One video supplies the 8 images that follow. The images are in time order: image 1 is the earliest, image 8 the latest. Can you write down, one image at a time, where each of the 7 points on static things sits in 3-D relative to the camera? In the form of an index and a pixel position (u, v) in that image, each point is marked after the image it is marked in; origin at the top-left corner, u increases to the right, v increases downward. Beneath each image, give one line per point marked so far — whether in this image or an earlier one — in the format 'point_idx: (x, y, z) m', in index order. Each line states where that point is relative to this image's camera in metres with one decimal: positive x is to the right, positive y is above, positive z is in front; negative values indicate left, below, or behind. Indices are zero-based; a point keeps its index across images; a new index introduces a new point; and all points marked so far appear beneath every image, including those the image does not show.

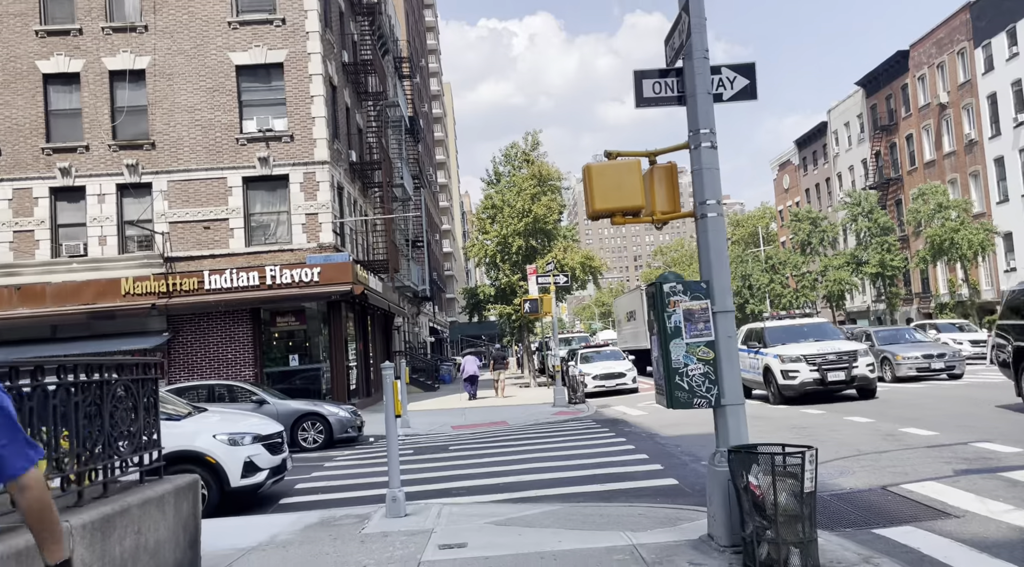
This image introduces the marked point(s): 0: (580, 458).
0: (+1.0, -2.5, +11.3) m
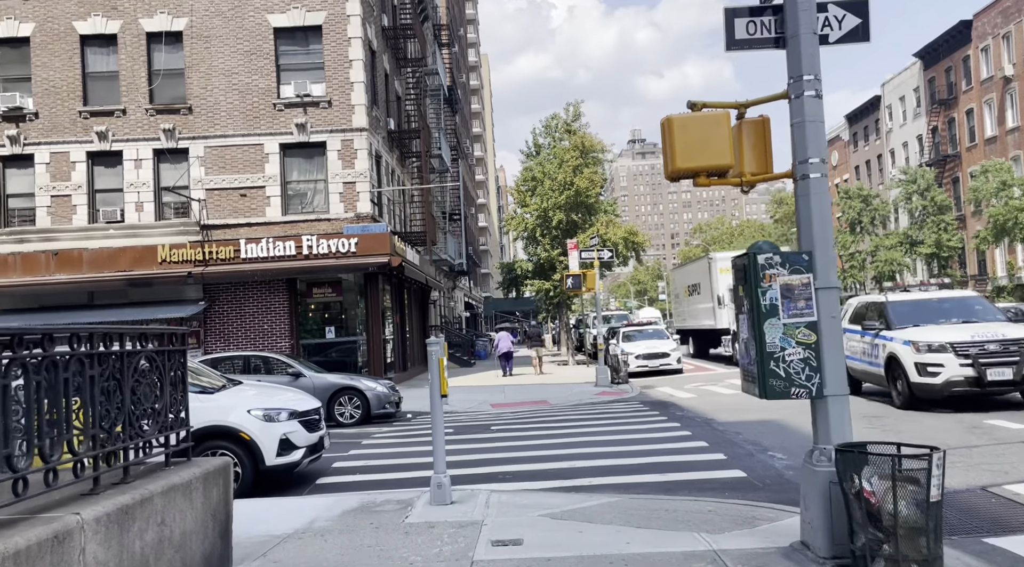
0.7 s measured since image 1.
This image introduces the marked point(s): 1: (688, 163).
0: (+1.7, -2.2, +10.6) m
1: (+1.2, +0.8, +5.0) m
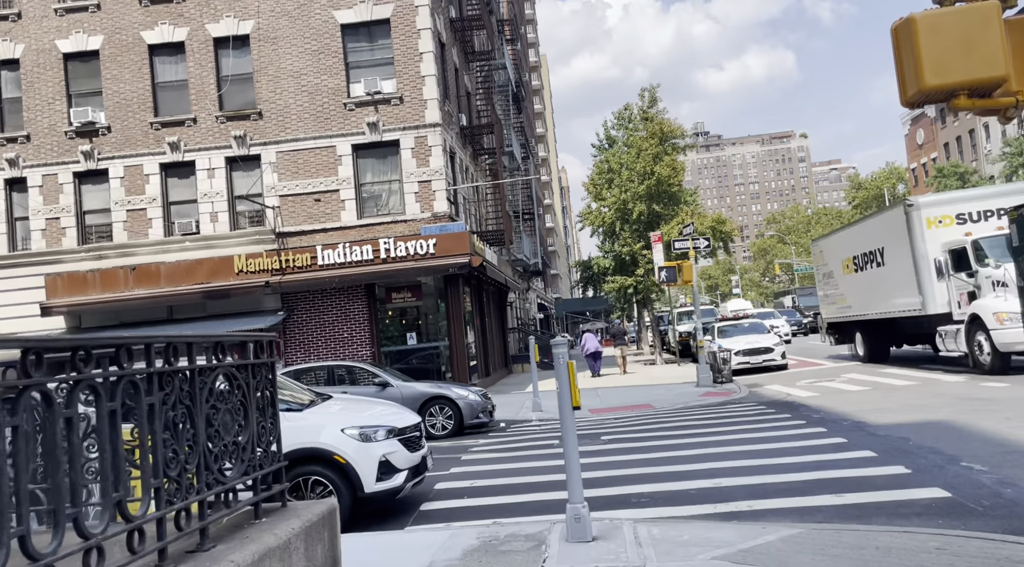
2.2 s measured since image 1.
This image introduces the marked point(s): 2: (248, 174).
0: (+3.1, -2.0, +9.1) m
1: (+2.0, +1.0, +3.6) m
2: (-6.8, +2.8, +19.9) m
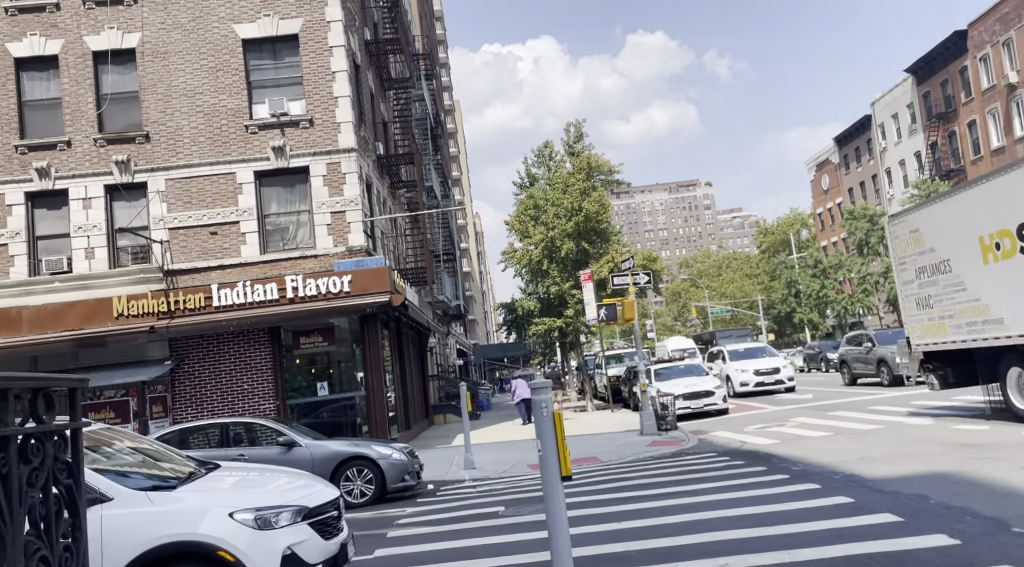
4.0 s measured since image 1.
0: (+2.6, -2.2, +7.5) m
1: (+2.0, +1.0, +2.1) m
2: (-8.6, +1.8, +17.4) m
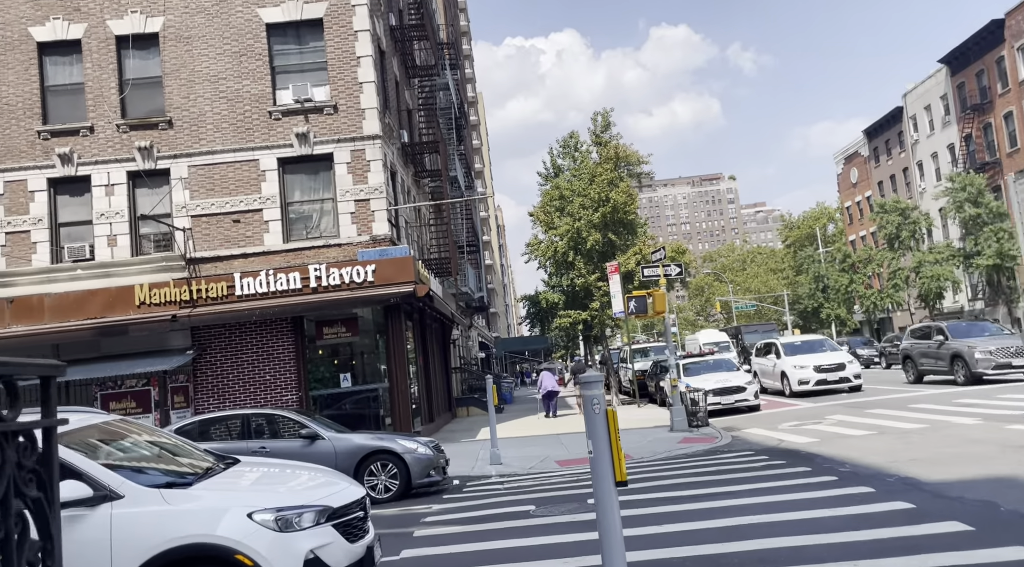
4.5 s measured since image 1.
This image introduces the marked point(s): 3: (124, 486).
0: (+2.9, -2.1, +7.1) m
1: (+2.2, +1.1, +1.6) m
2: (-8.0, +2.0, +17.2) m
3: (-2.5, -1.3, +4.9) m
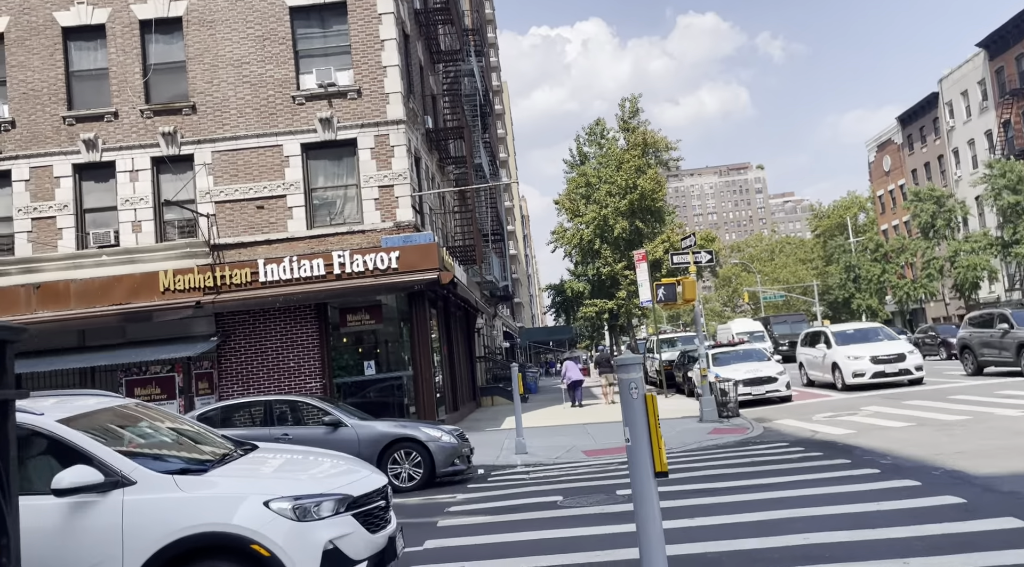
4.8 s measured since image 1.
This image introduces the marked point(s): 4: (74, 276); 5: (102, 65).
0: (+3.1, -2.0, +6.7) m
1: (+2.3, +1.2, +1.3) m
2: (-7.4, +2.3, +17.1) m
3: (-2.3, -1.1, +4.7) m
4: (-9.5, +0.2, +16.7) m
5: (-9.2, +4.9, +17.3) m
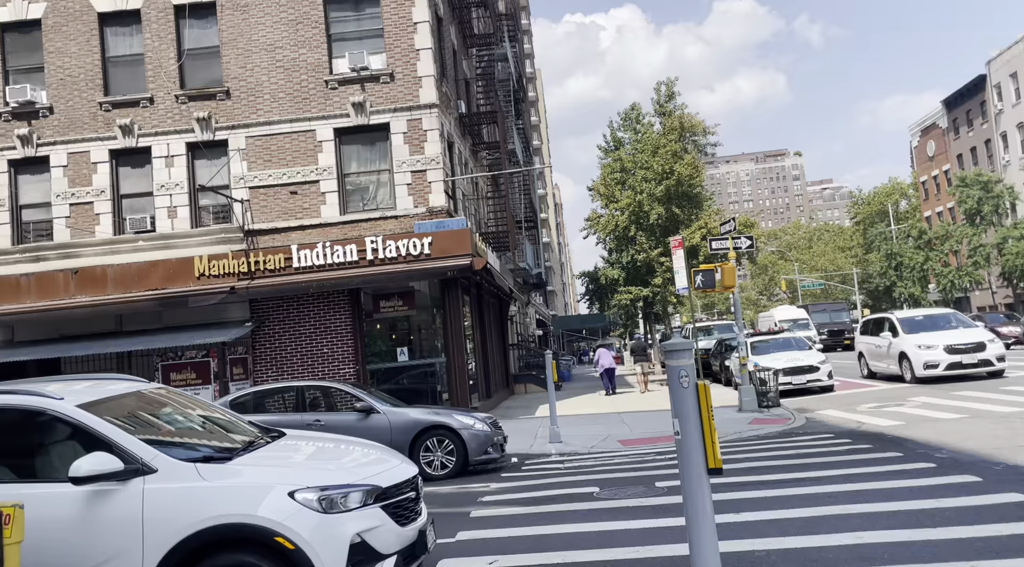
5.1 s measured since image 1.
0: (+3.4, -1.9, +6.3) m
1: (+2.4, +1.2, +0.9) m
2: (-6.7, +2.7, +17.1) m
3: (-2.1, -1.0, +4.6) m
4: (-8.7, +0.5, +16.8) m
5: (-8.4, +5.2, +17.4) m
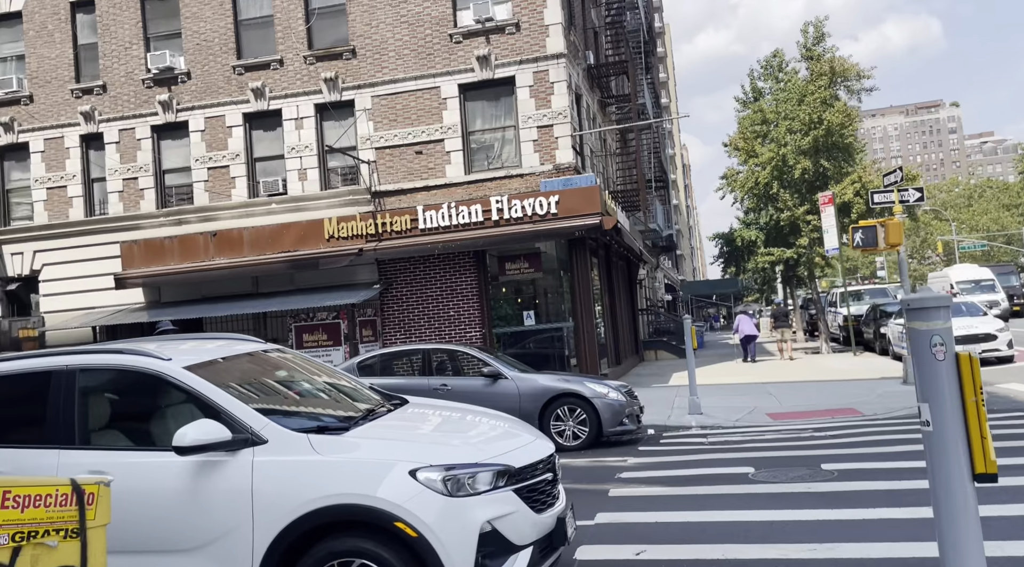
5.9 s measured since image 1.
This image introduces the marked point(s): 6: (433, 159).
0: (+4.4, -1.5, +5.0) m
1: (+2.5, +1.3, -0.4) m
2: (-3.8, +3.5, +17.0) m
3: (-1.3, -0.8, +4.1) m
4: (-5.9, +1.3, +17.1) m
5: (-5.5, +6.1, +17.4) m
6: (-1.7, +2.7, +16.3) m
